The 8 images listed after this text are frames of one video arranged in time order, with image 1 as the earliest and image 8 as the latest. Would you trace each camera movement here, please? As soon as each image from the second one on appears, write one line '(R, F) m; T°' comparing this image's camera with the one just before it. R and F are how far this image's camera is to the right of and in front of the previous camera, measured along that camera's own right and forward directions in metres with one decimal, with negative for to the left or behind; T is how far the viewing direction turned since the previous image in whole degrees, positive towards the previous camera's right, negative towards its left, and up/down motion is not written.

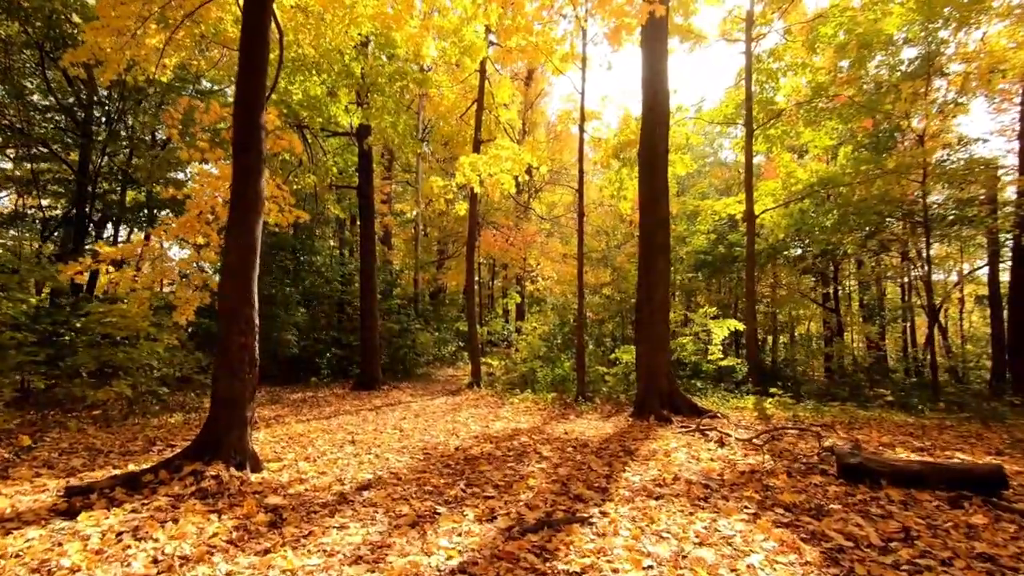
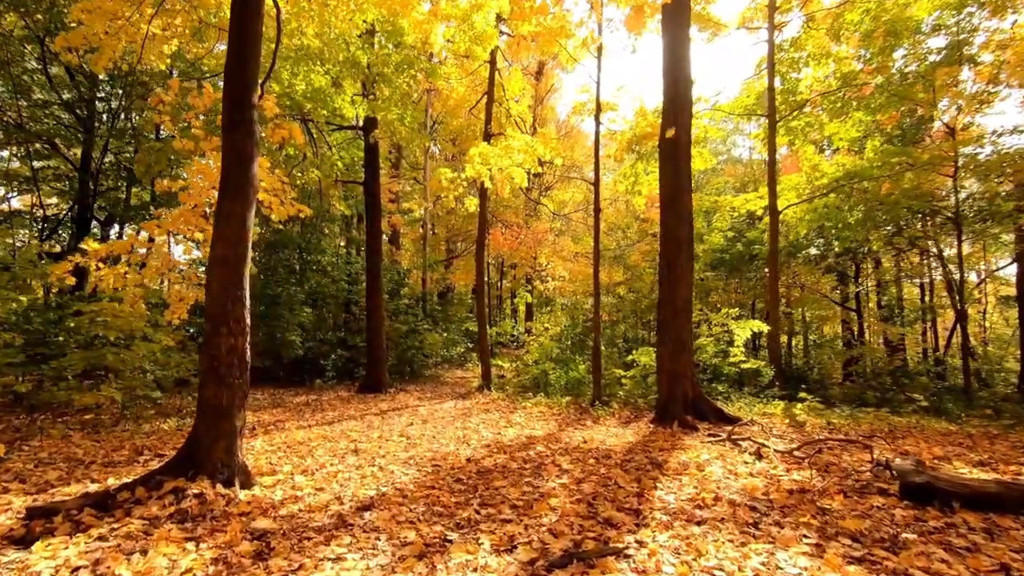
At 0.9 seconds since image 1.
(-0.1, +0.5) m; -1°
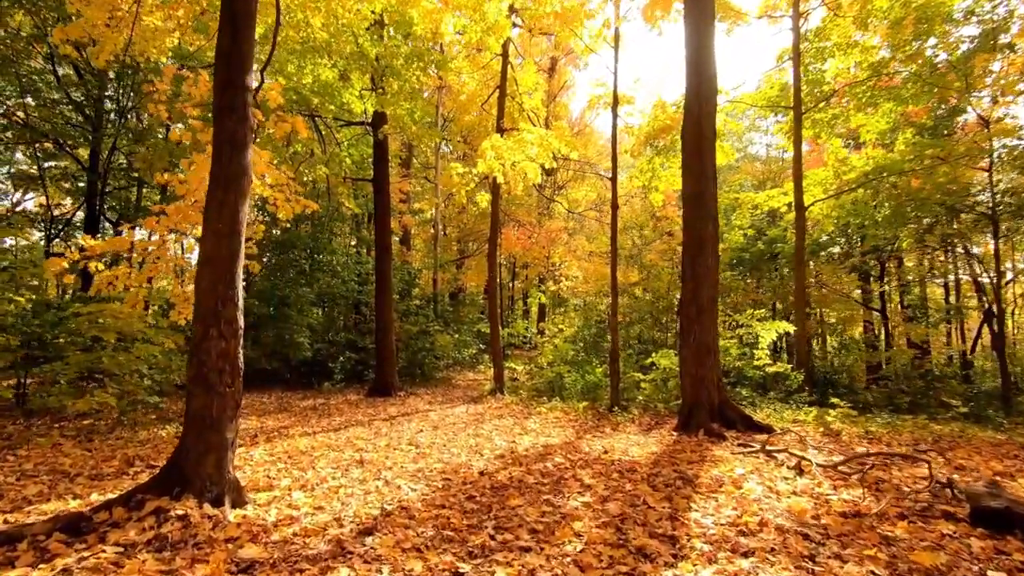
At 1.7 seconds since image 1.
(0.0, +0.4) m; -1°
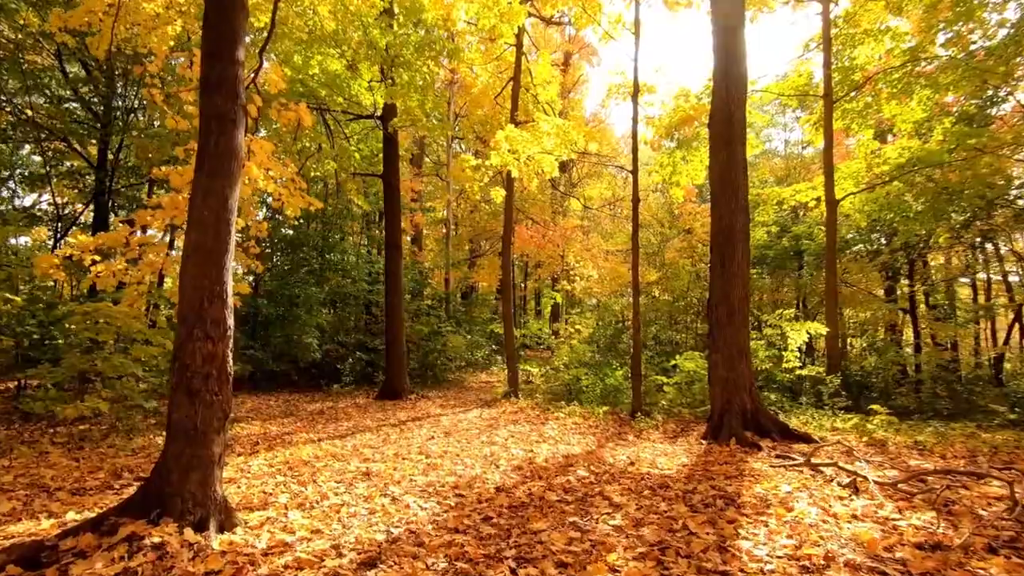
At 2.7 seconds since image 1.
(-0.1, +0.5) m; -1°
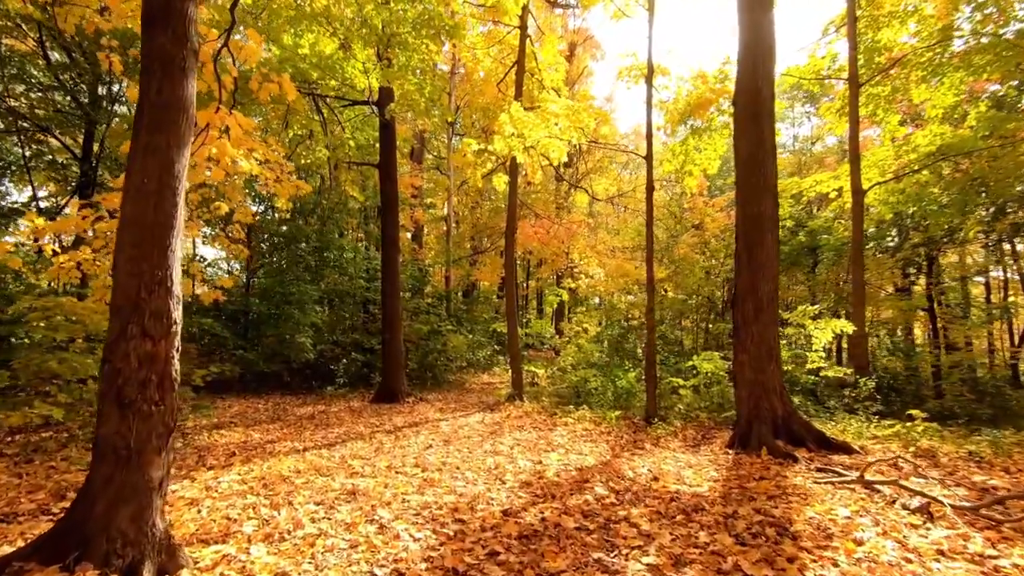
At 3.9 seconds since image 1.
(-0.1, +0.7) m; 0°
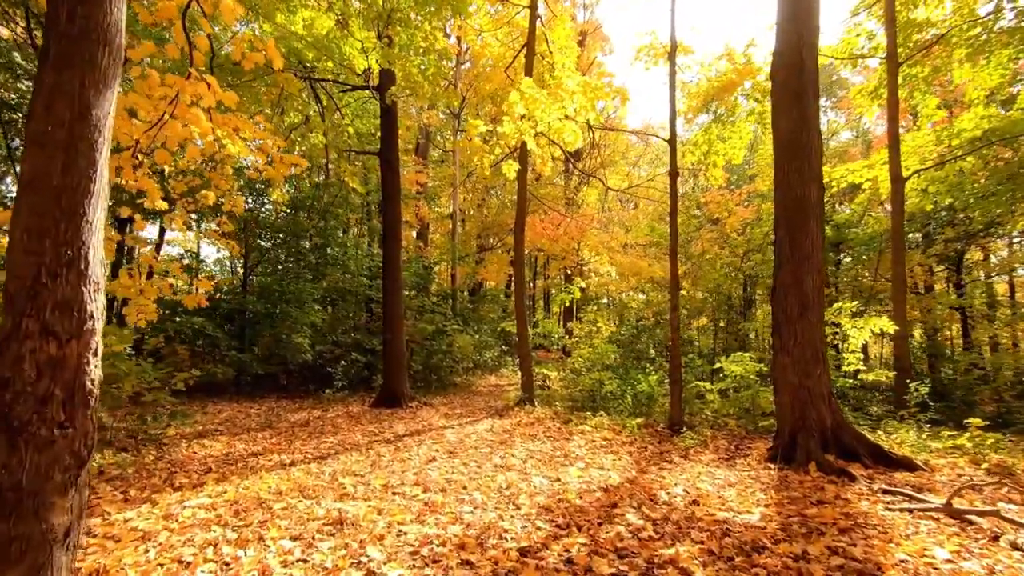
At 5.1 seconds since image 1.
(-0.1, +0.7) m; -1°
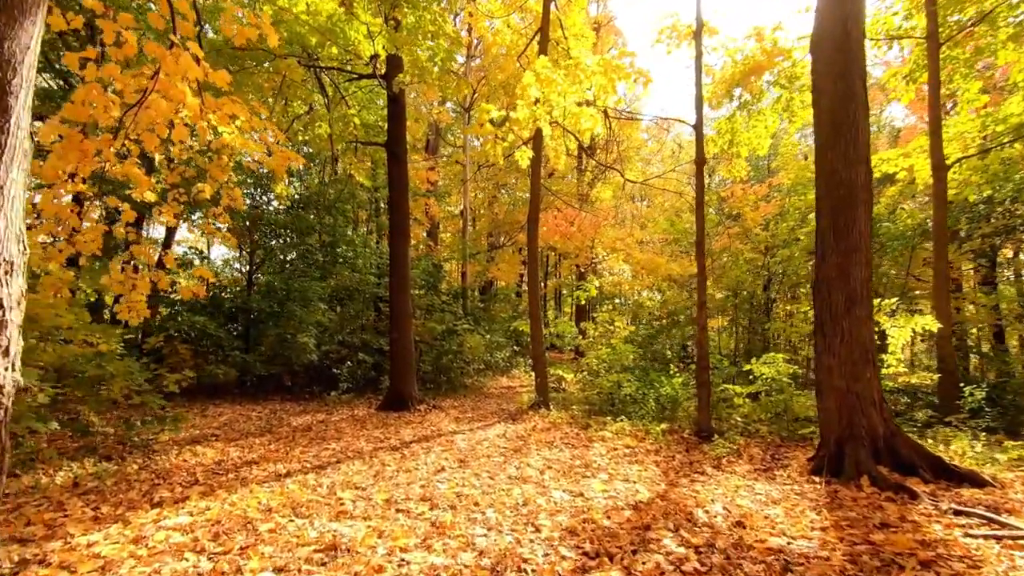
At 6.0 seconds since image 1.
(-0.1, +0.5) m; -1°
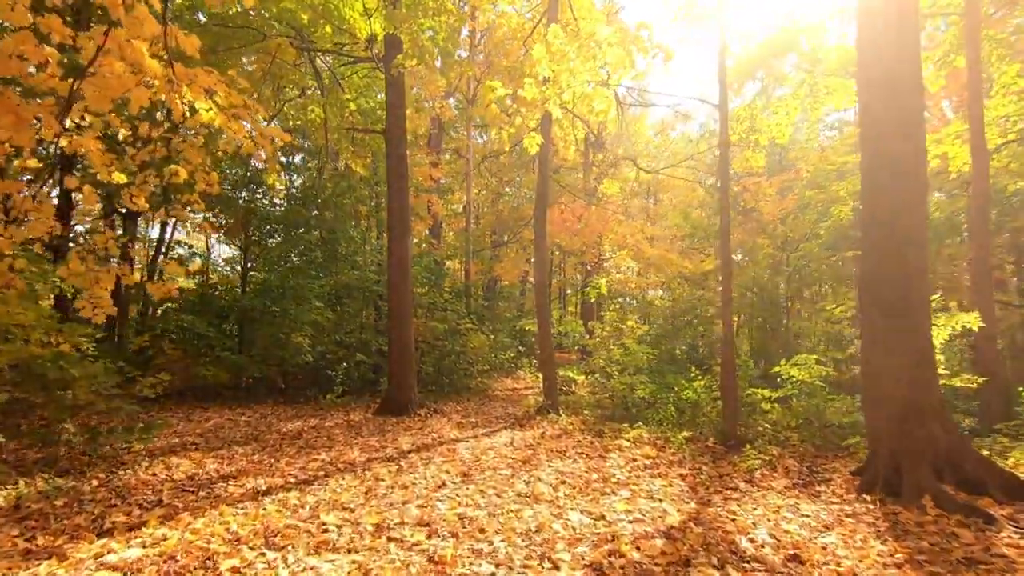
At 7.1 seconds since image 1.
(-0.1, +0.6) m; 0°
